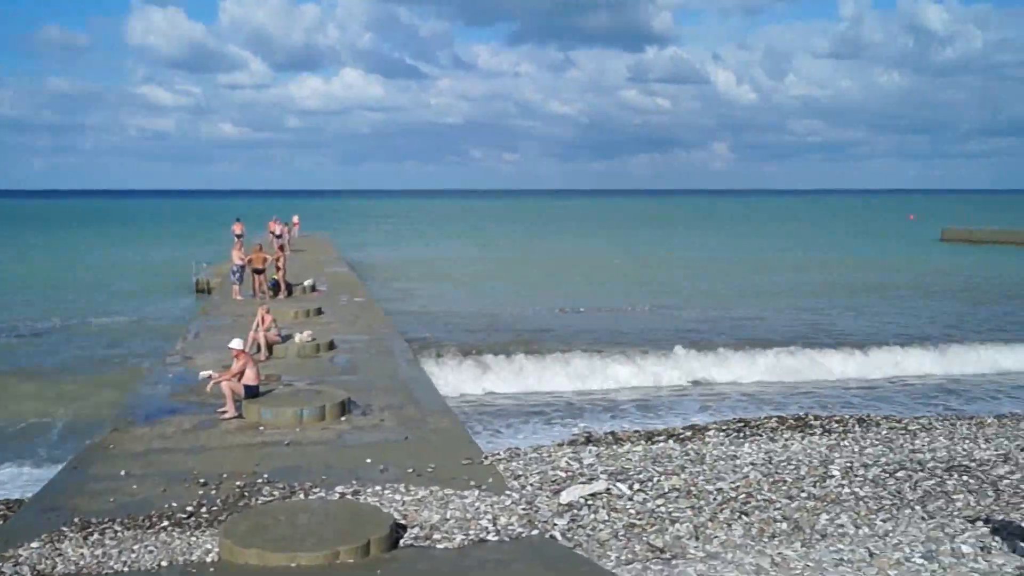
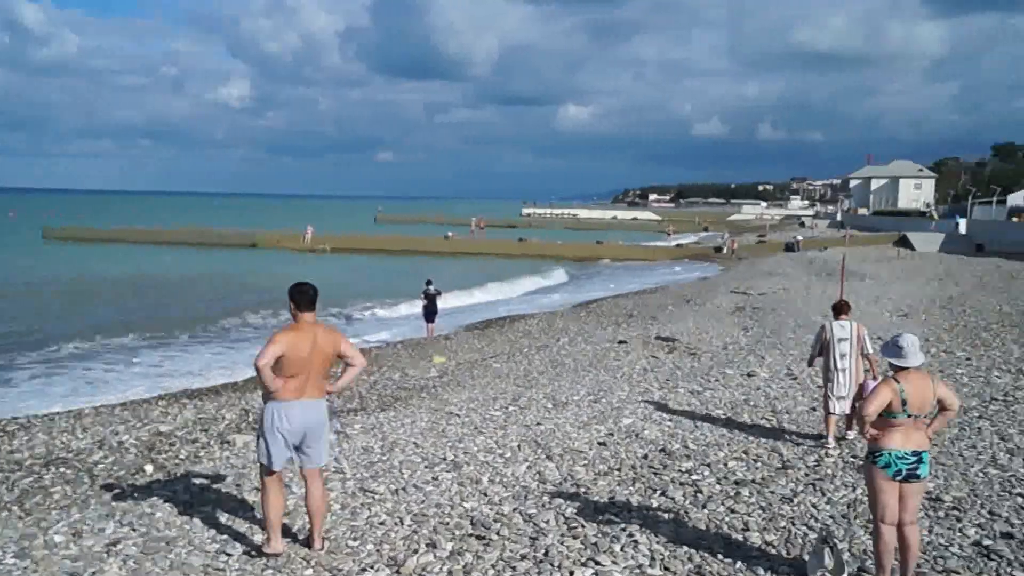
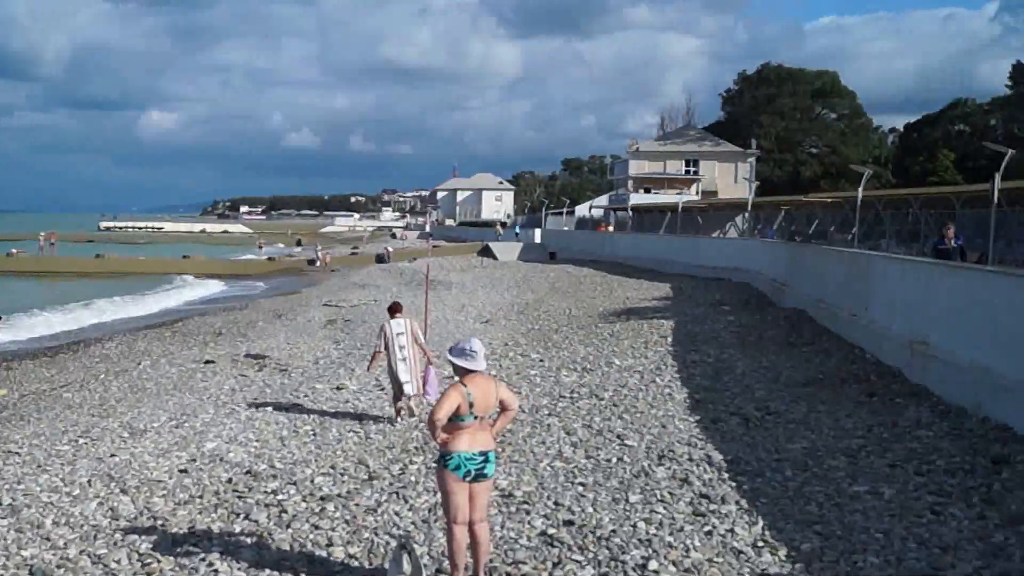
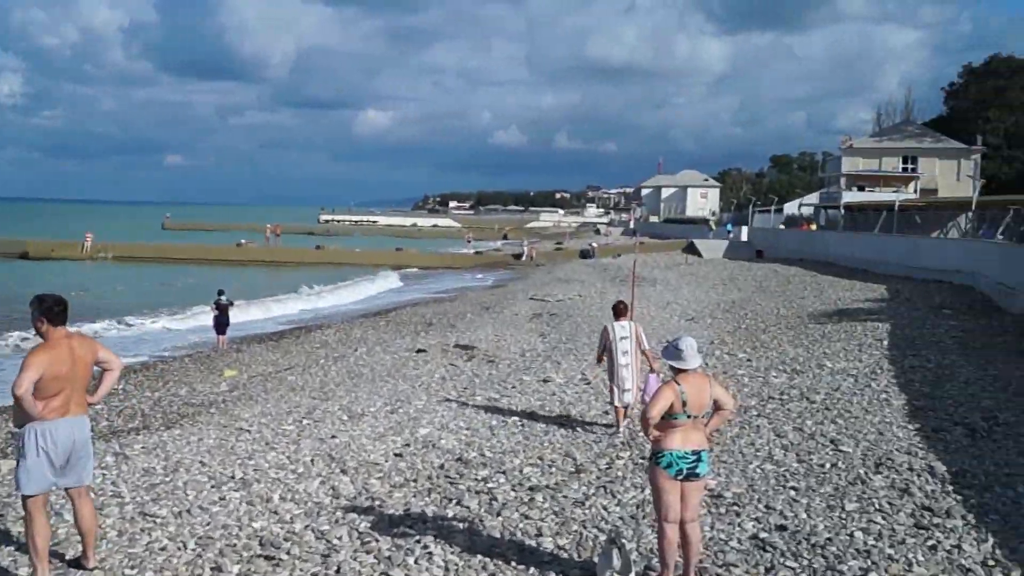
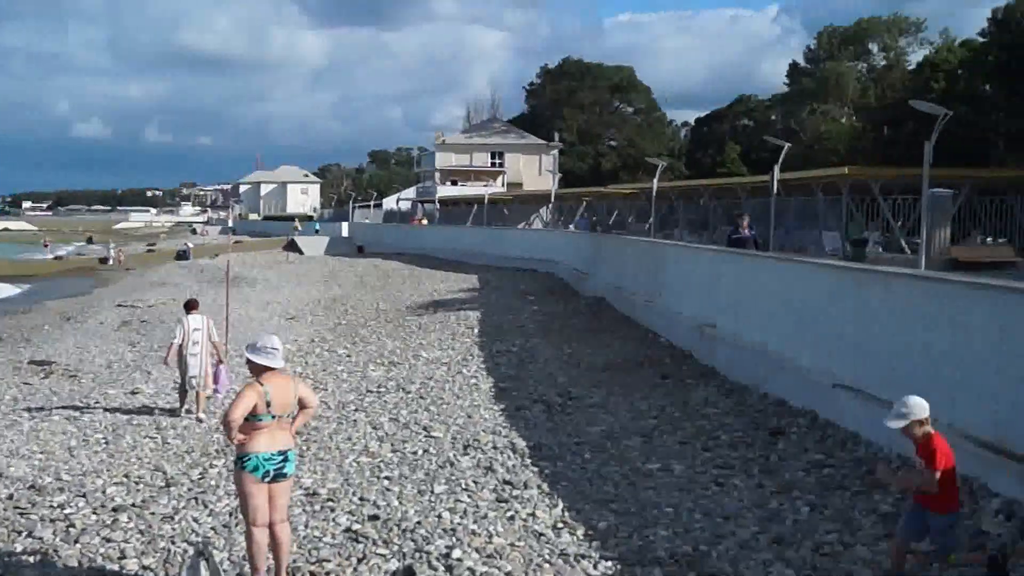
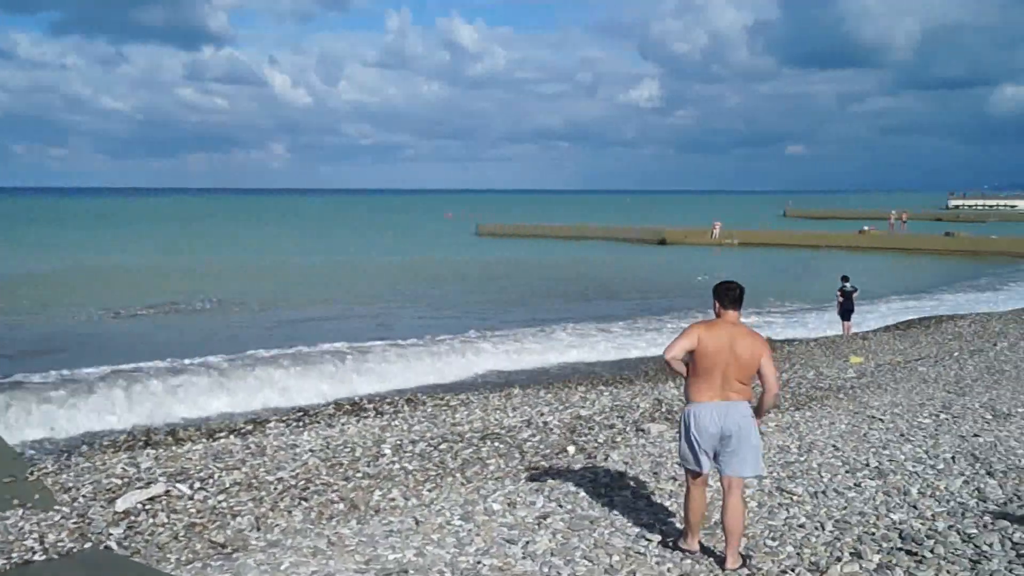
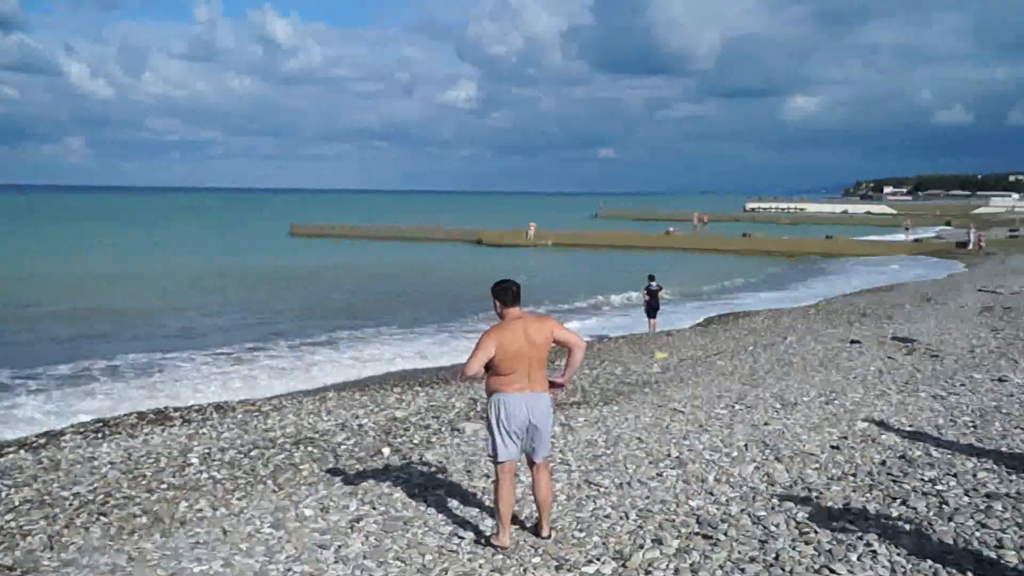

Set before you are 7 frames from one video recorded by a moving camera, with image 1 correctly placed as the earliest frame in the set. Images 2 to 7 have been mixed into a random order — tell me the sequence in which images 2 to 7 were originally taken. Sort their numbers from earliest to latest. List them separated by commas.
6, 7, 2, 4, 3, 5
